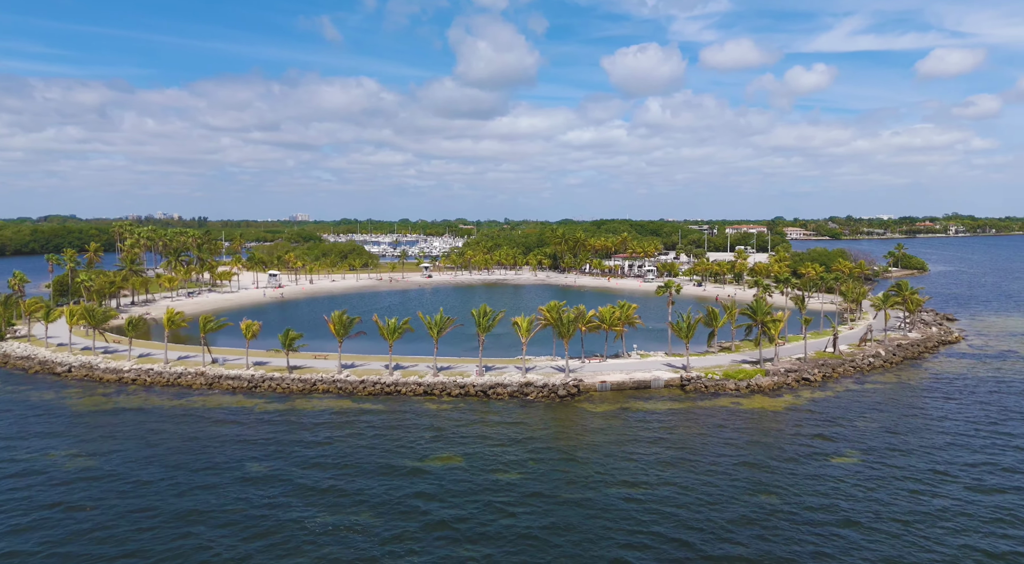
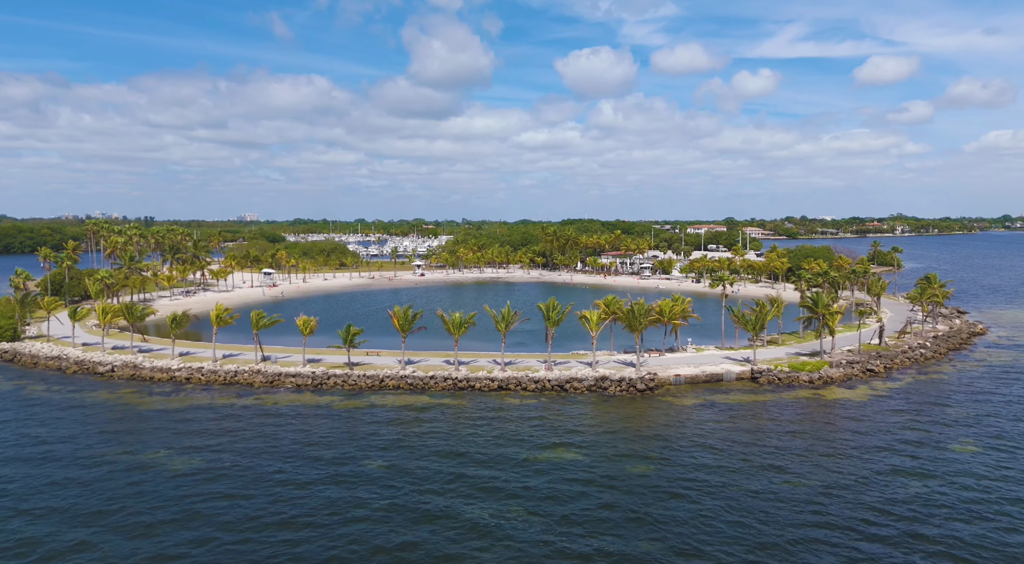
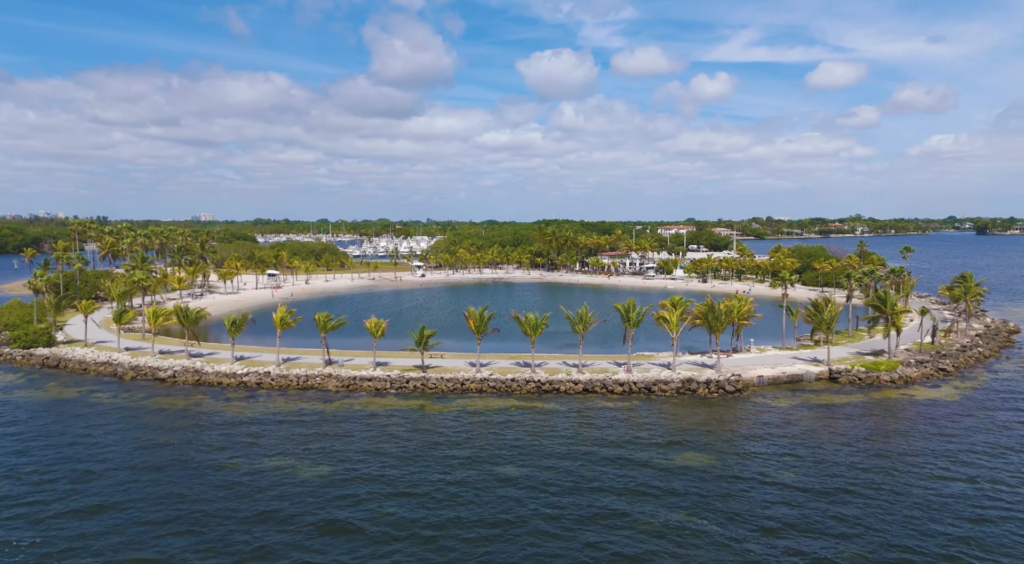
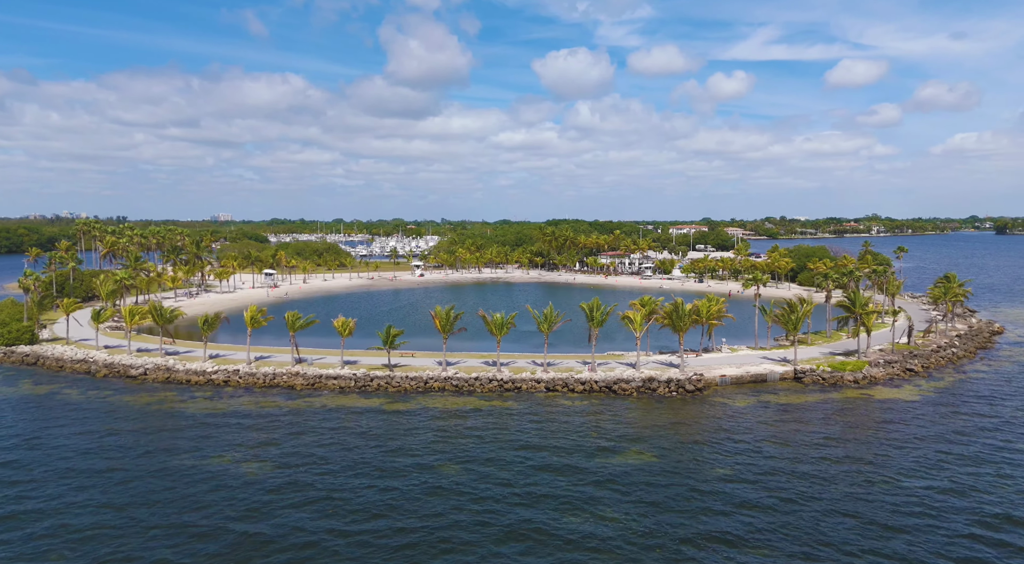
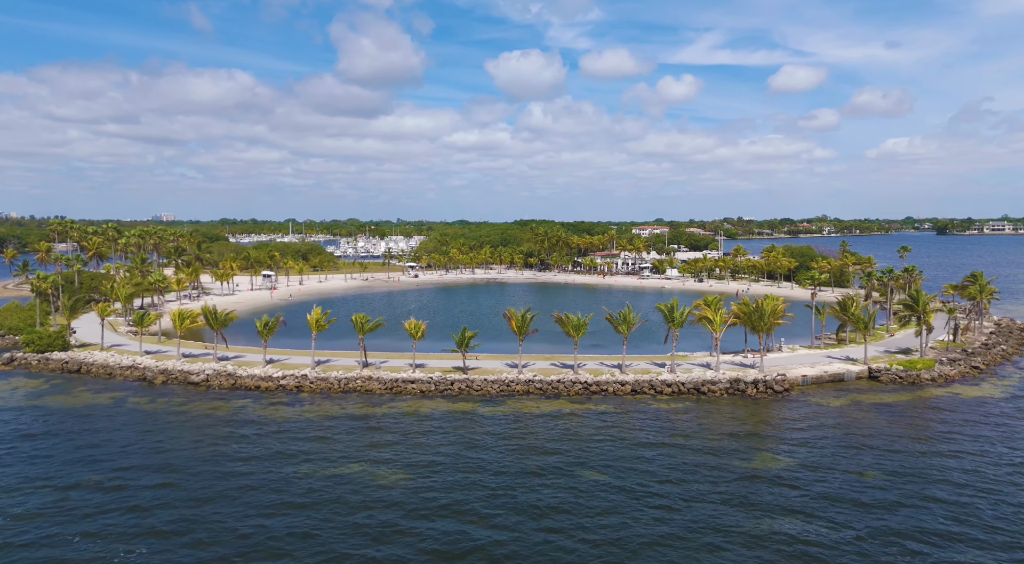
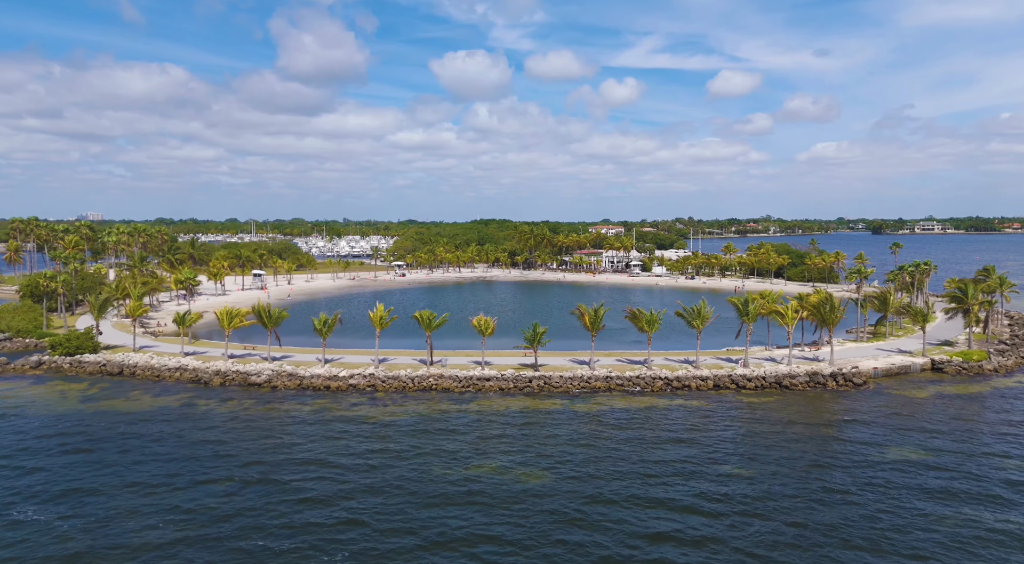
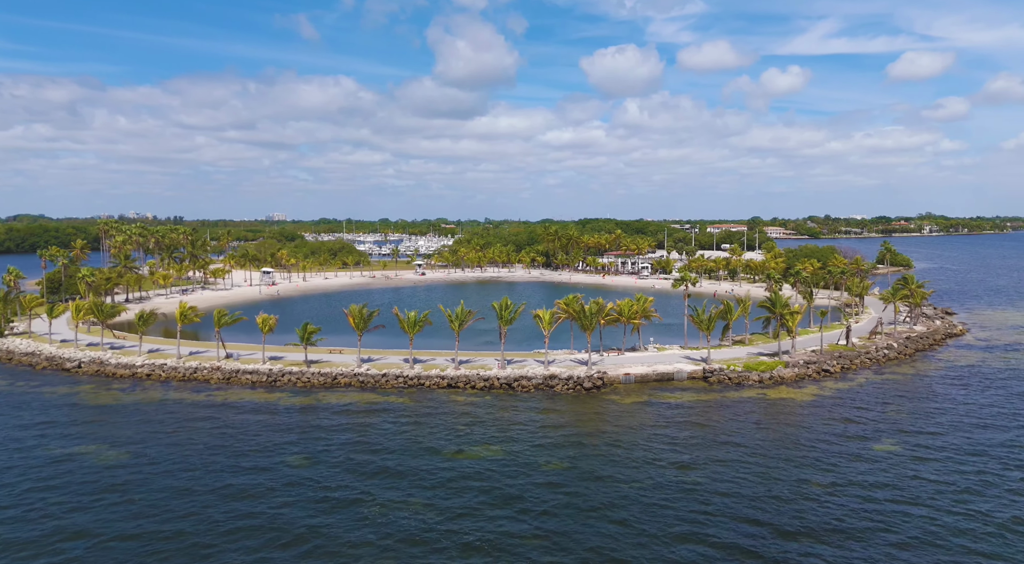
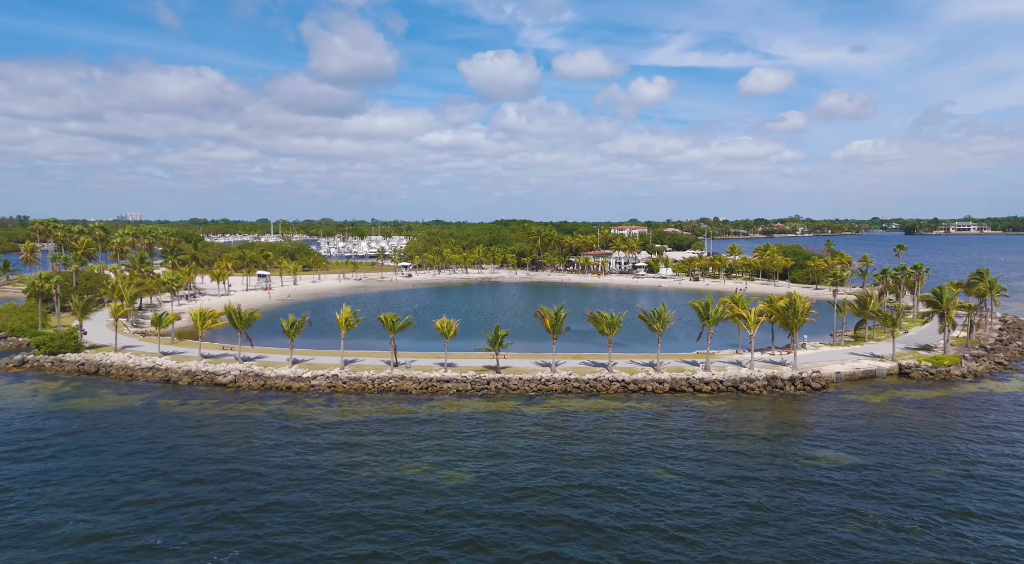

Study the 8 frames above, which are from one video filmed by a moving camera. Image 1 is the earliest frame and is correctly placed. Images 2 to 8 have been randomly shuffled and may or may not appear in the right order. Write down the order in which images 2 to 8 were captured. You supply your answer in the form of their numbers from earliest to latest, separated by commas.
7, 2, 4, 3, 5, 8, 6
